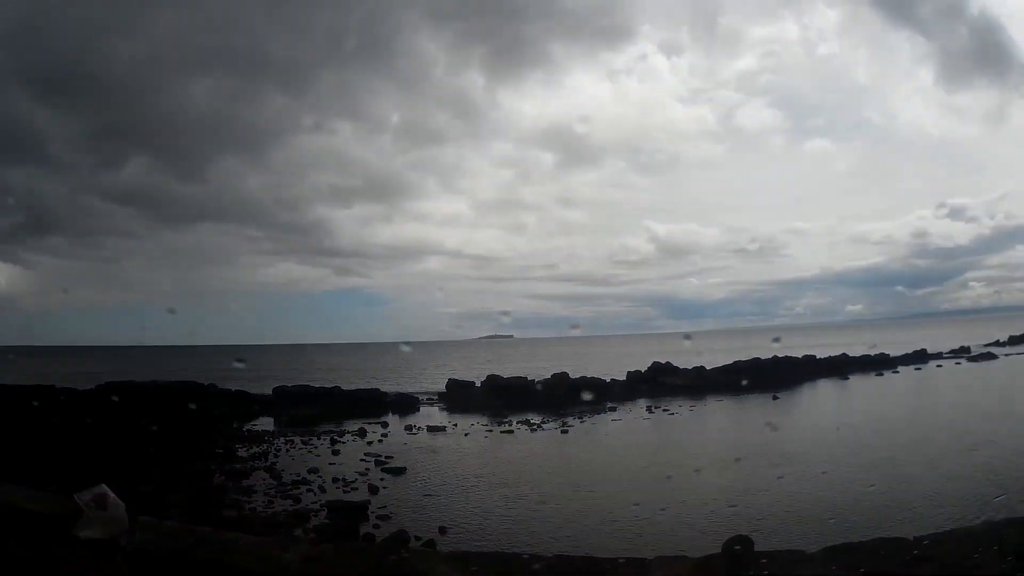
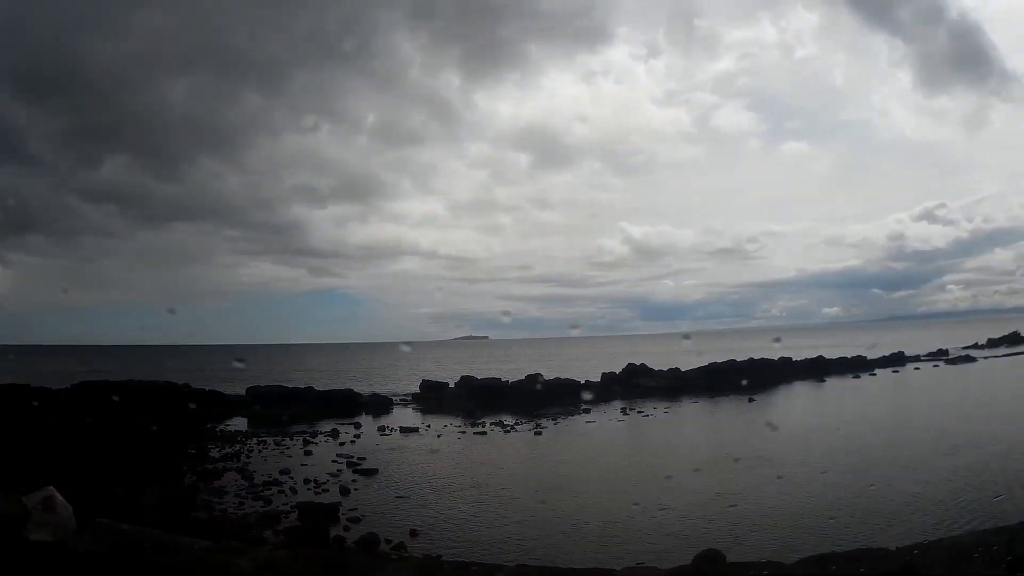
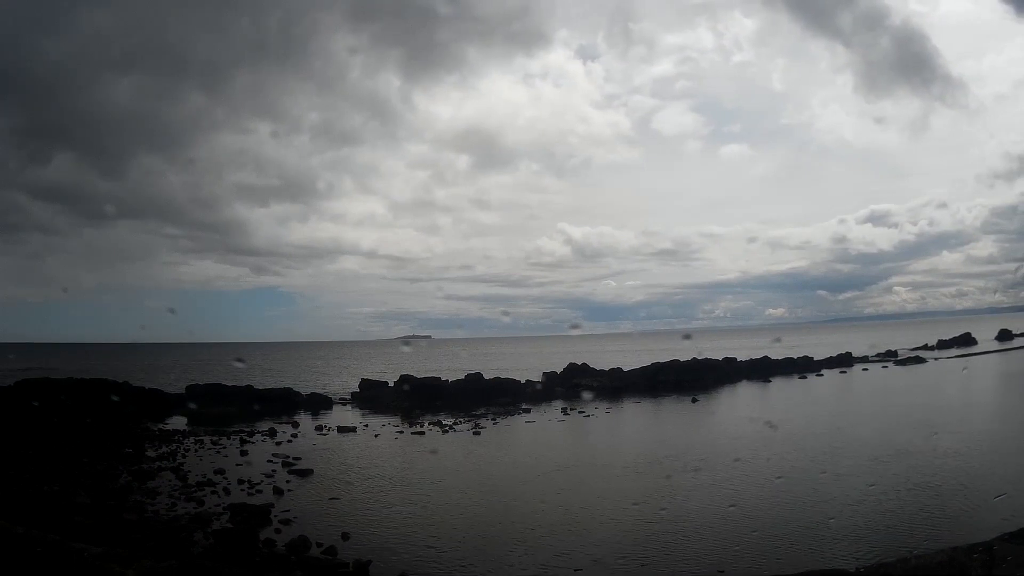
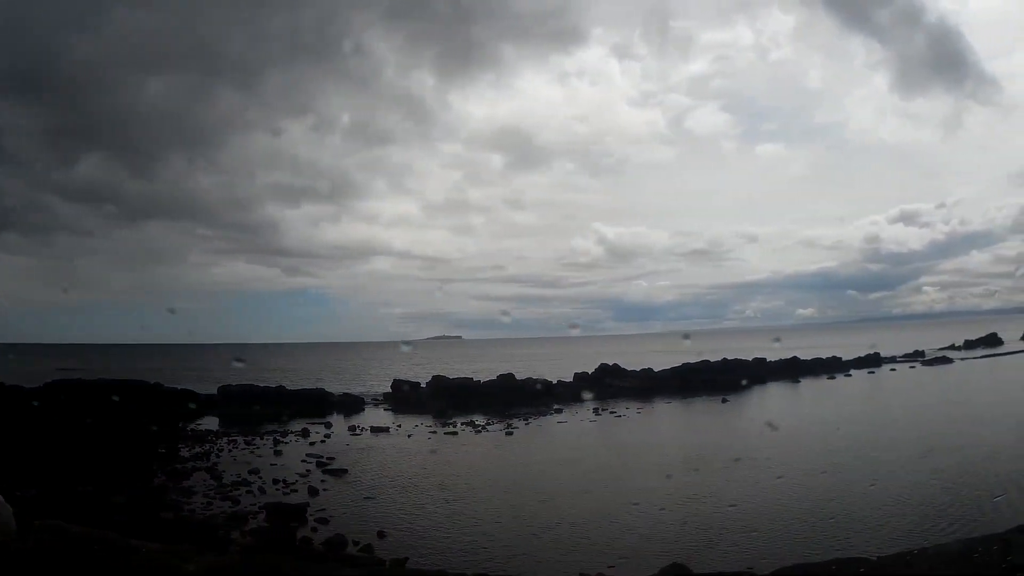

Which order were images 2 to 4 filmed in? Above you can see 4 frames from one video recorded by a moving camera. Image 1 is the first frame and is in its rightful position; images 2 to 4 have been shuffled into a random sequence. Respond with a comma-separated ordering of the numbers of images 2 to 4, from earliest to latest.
2, 4, 3
